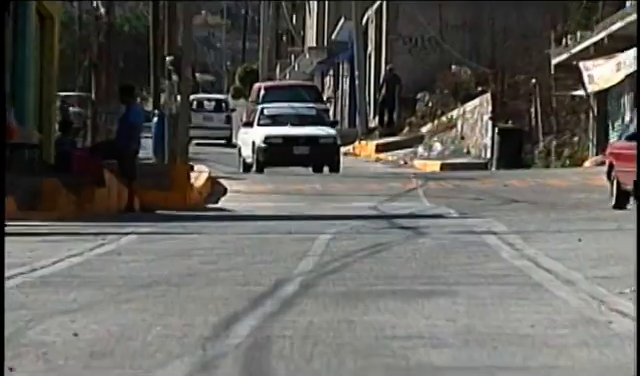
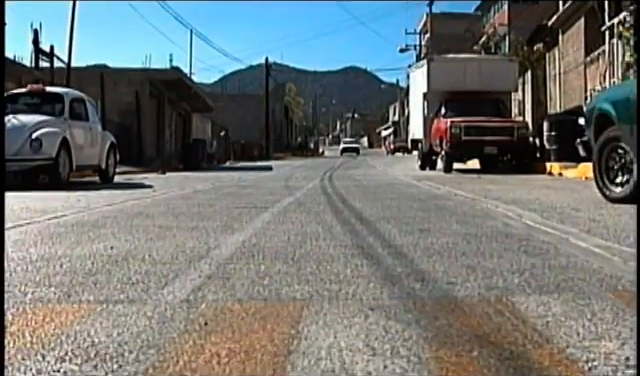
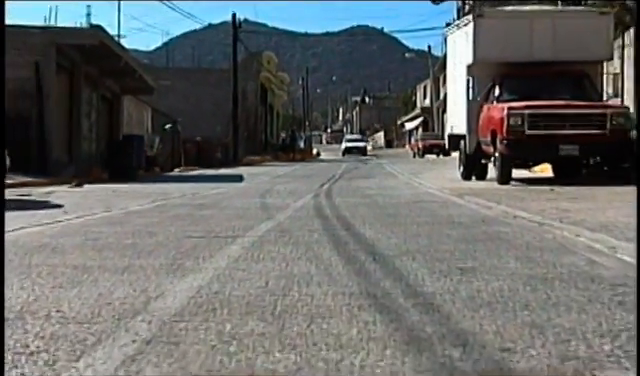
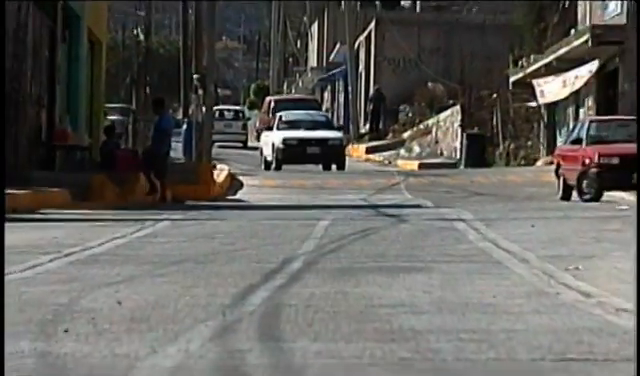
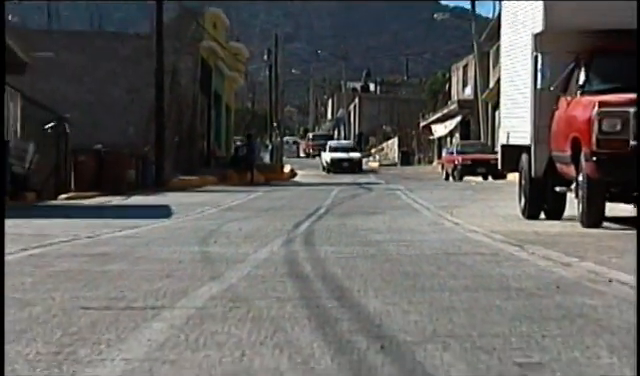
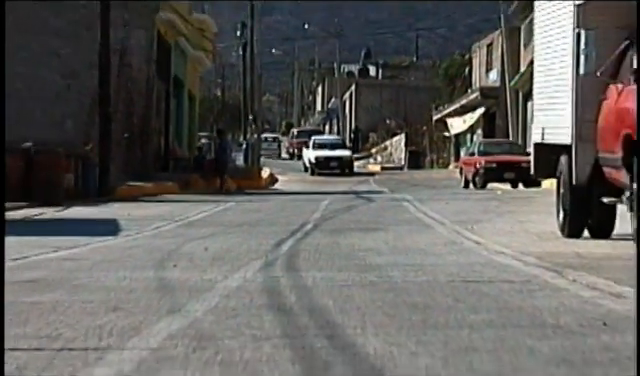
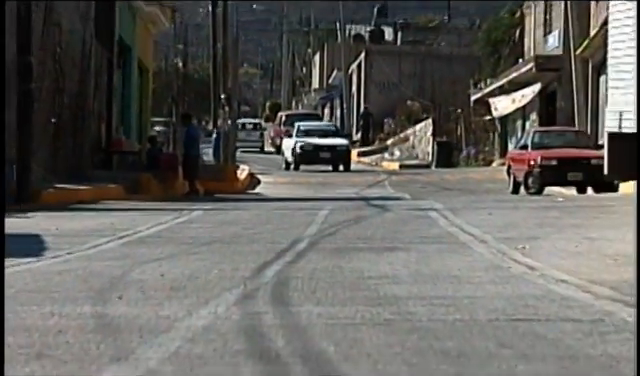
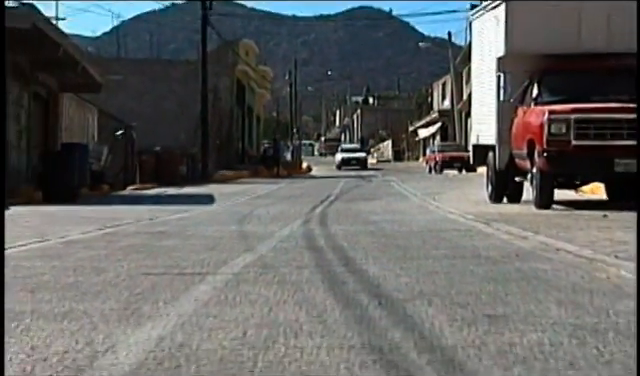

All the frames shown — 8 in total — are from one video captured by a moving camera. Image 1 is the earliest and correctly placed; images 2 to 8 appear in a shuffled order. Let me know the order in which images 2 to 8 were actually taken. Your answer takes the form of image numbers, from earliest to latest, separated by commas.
4, 7, 6, 5, 8, 3, 2
